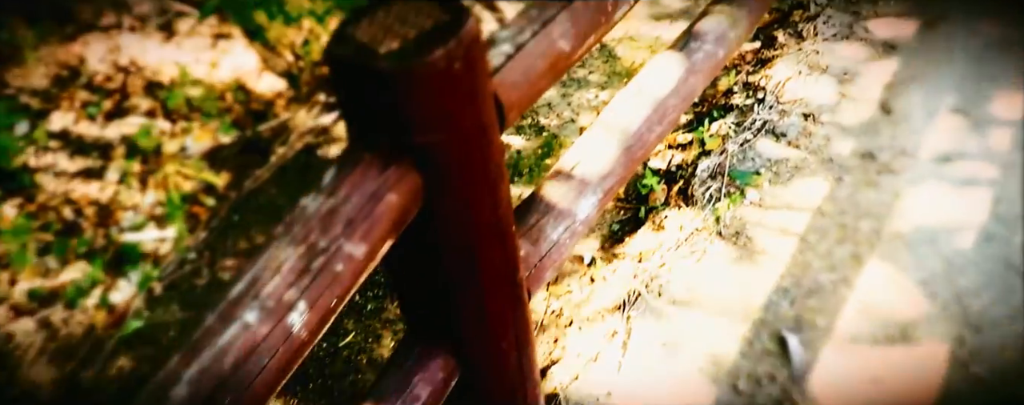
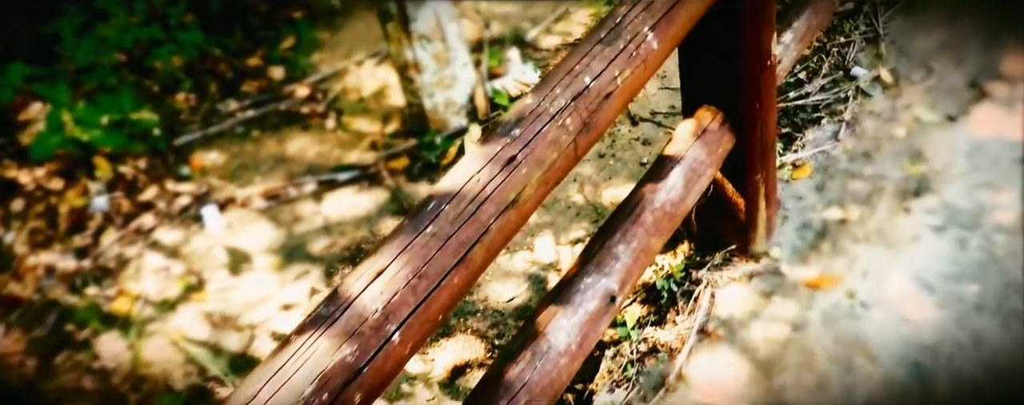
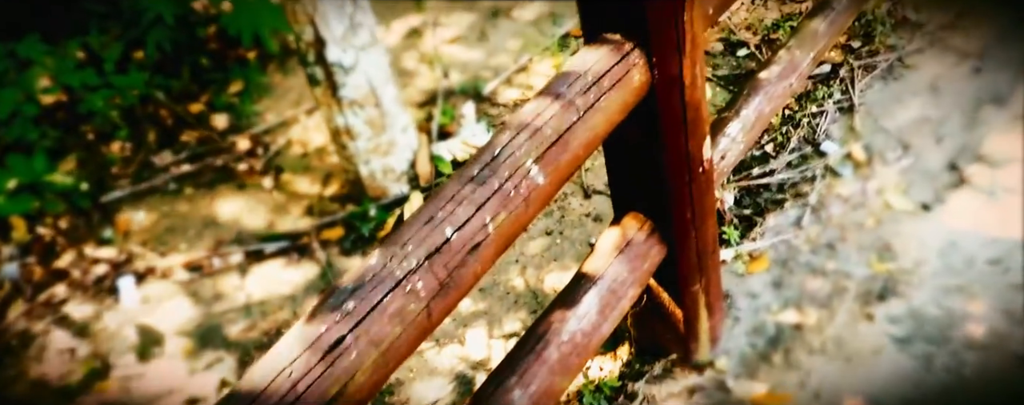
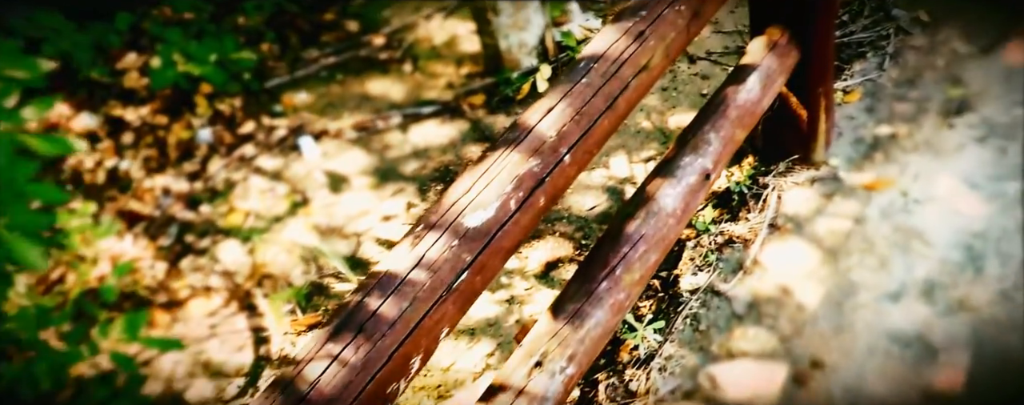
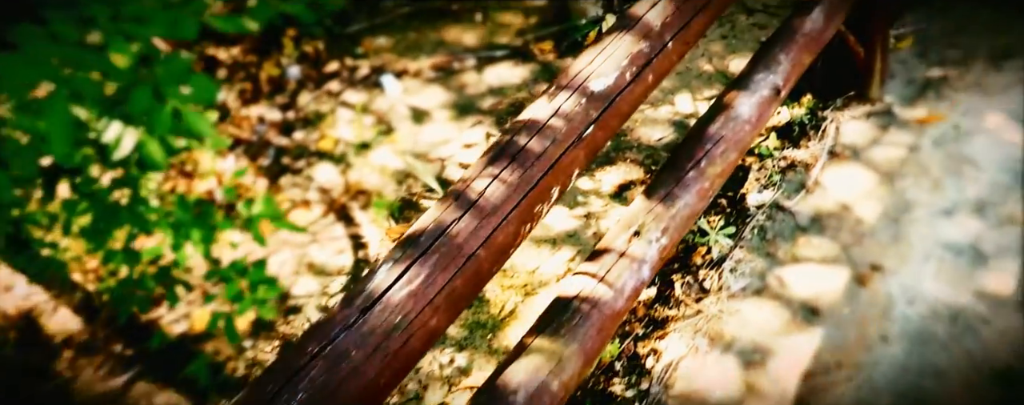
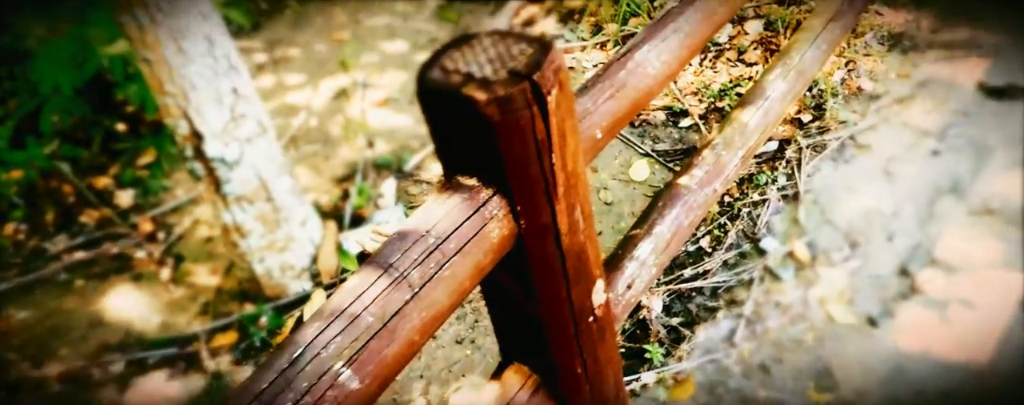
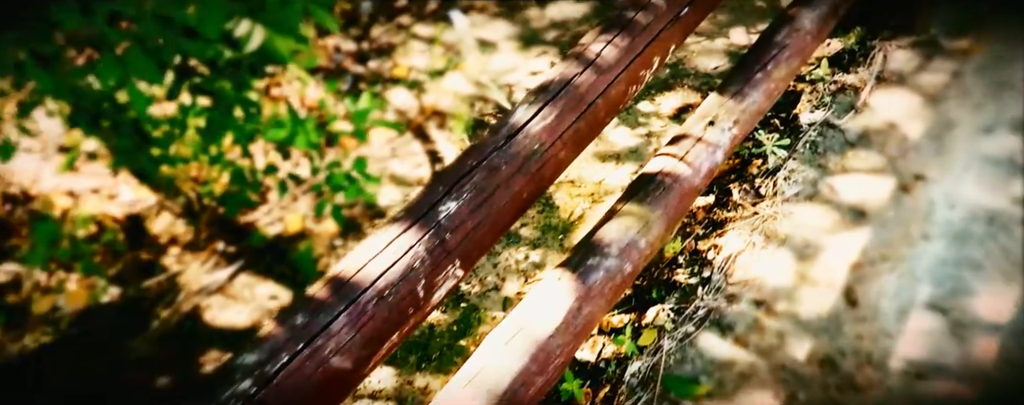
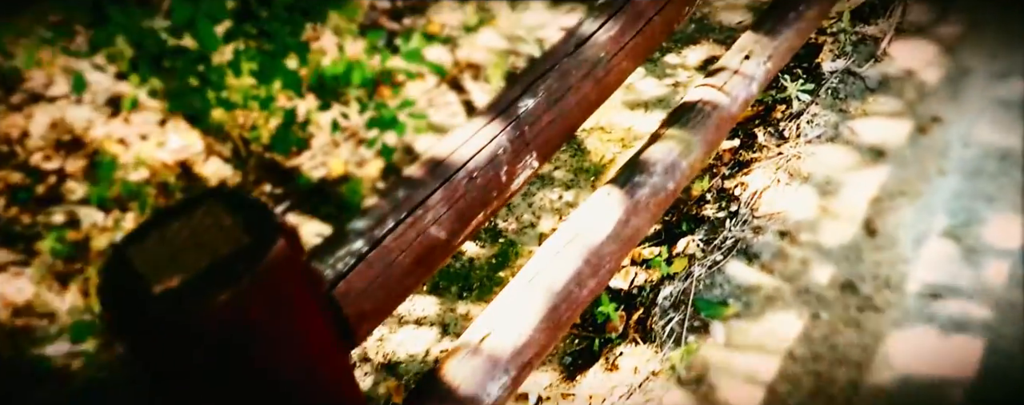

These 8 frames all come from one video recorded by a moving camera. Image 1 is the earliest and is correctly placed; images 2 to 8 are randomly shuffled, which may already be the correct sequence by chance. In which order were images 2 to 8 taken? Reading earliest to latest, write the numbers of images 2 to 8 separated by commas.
8, 7, 5, 4, 2, 3, 6
